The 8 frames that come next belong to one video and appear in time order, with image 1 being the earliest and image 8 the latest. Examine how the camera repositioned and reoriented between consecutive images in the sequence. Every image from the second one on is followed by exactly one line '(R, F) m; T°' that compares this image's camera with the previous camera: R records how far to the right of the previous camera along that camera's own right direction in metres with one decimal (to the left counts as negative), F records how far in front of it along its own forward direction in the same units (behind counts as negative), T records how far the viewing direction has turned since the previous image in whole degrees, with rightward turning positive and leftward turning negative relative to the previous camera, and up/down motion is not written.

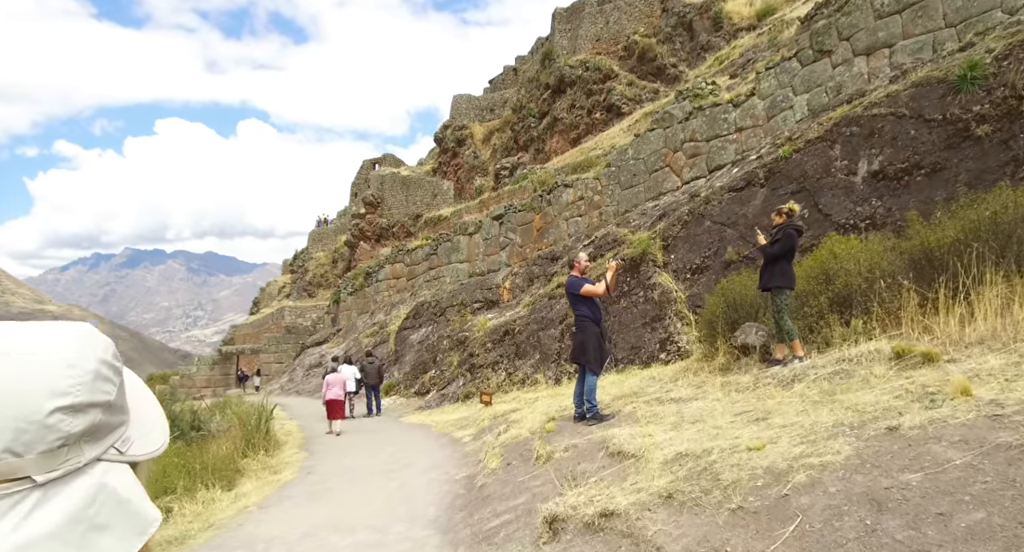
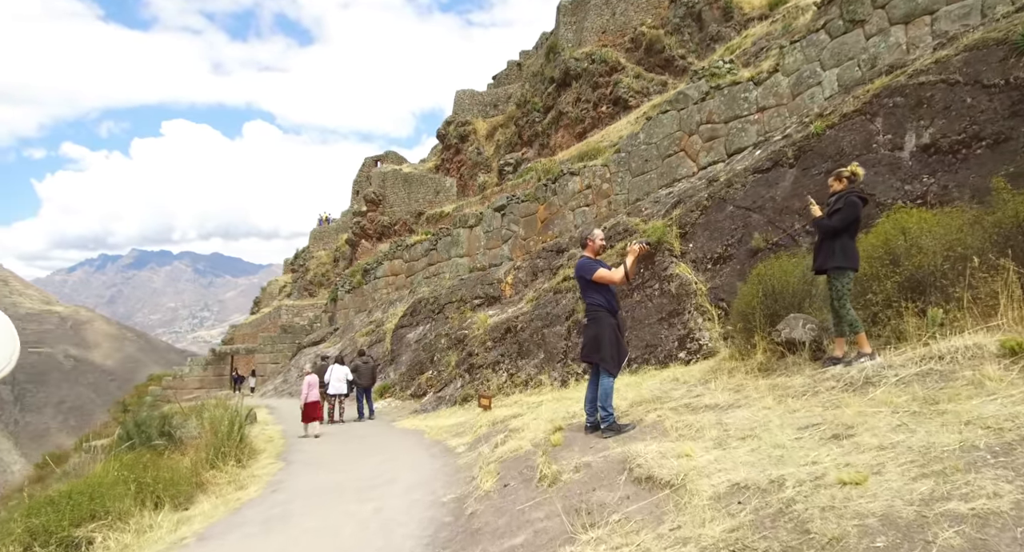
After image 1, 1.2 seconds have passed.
(0.0, +1.0) m; 0°
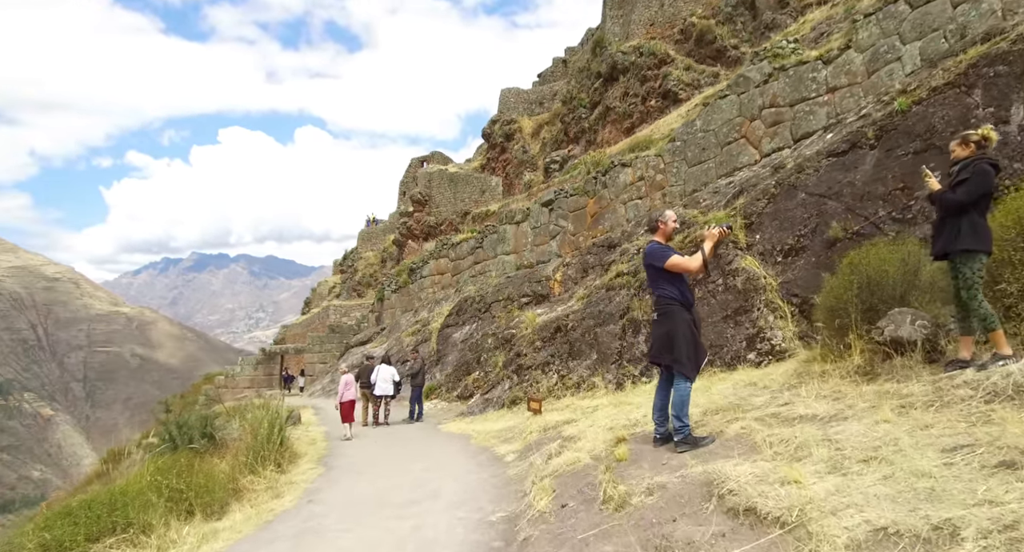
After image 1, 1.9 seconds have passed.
(-0.1, +0.6) m; -4°
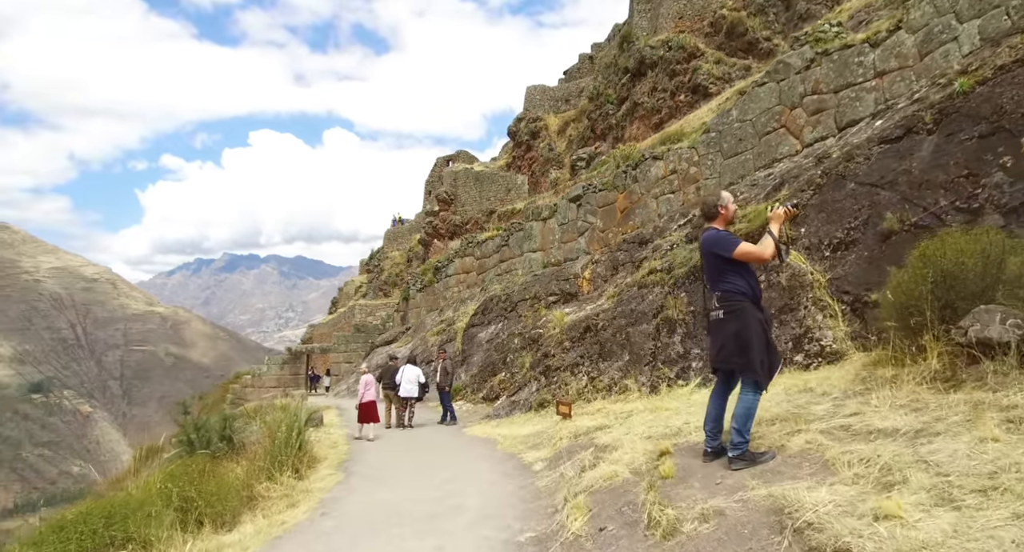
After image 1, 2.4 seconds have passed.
(0.0, +0.4) m; -2°
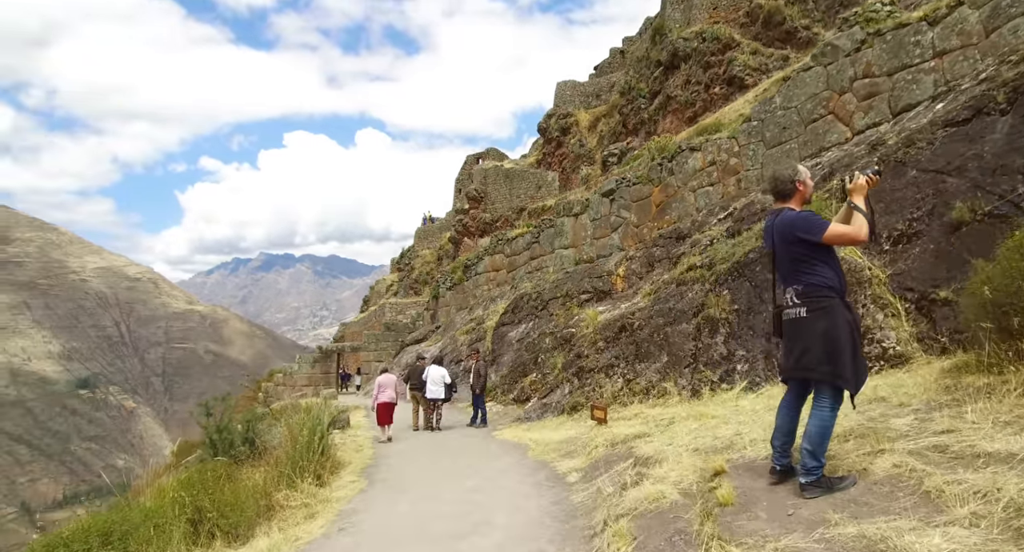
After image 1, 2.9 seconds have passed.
(0.0, +0.4) m; -3°
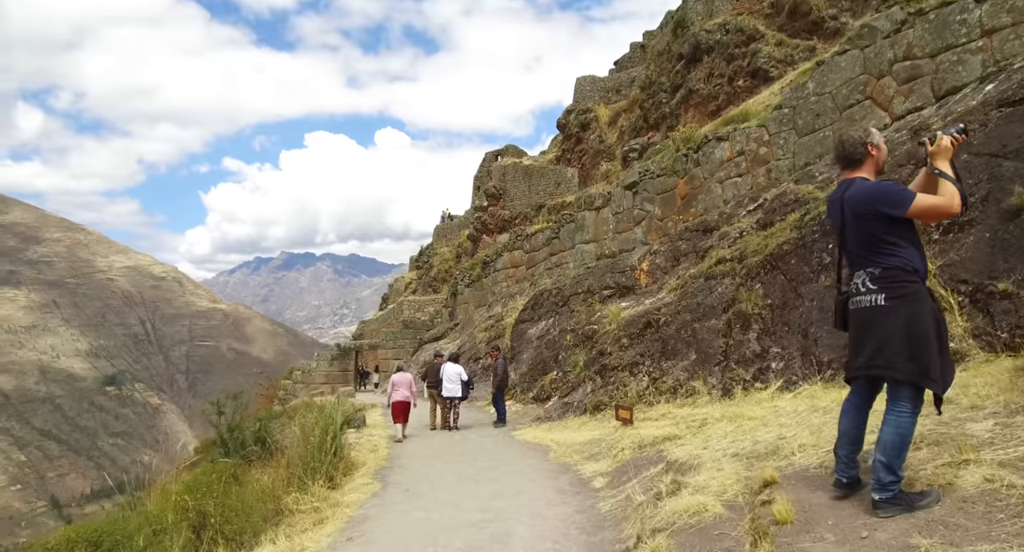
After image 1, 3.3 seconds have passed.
(0.0, +0.4) m; -2°
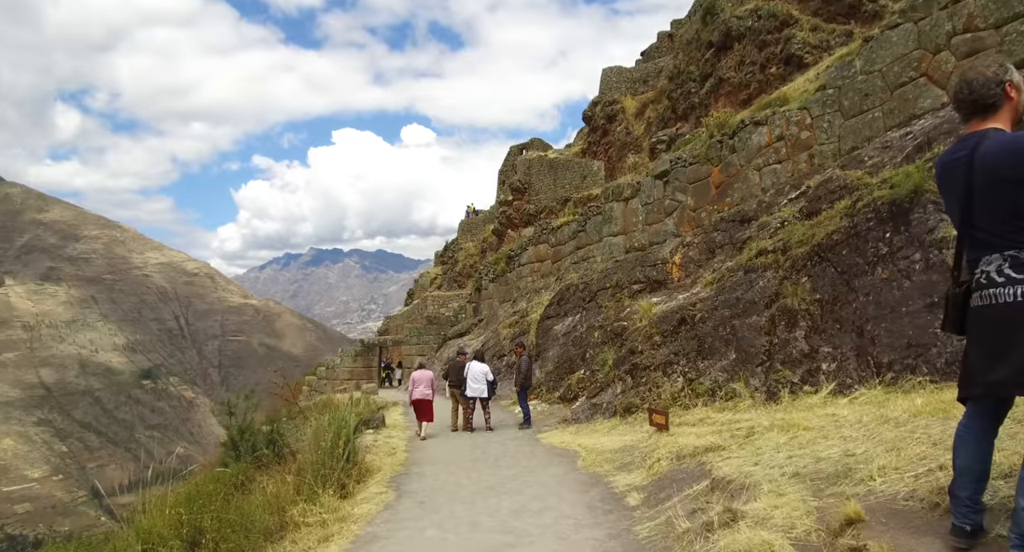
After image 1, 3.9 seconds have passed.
(0.0, +0.5) m; -2°
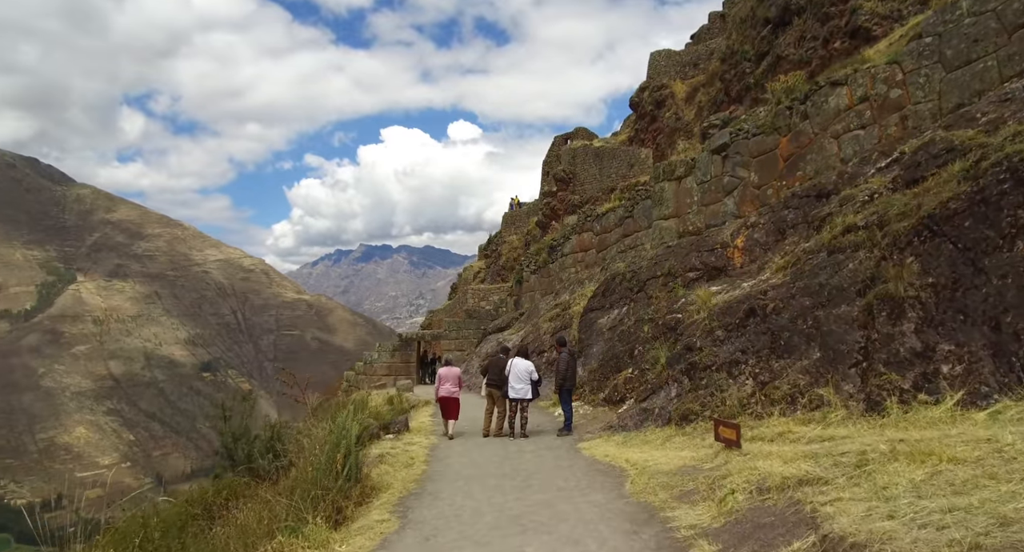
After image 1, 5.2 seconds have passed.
(+0.1, +1.3) m; -4°
